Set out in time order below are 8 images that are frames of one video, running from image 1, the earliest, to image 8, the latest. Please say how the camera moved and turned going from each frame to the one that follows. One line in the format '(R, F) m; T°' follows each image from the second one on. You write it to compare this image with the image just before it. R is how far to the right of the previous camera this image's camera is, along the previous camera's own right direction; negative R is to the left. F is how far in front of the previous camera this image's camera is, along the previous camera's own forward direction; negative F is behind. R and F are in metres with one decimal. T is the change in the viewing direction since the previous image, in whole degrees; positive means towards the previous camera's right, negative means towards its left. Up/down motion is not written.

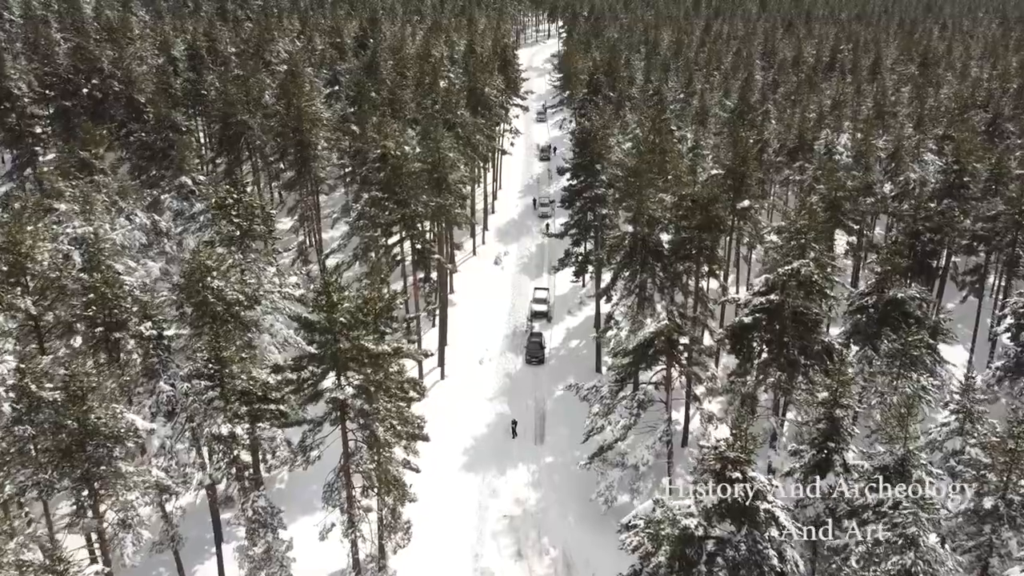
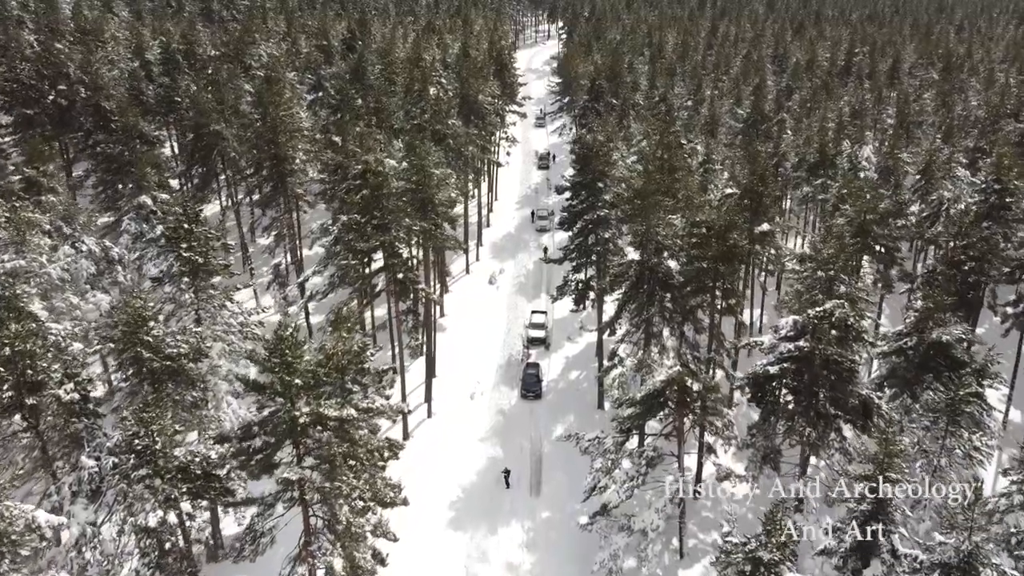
(+0.3, +3.5) m; 0°
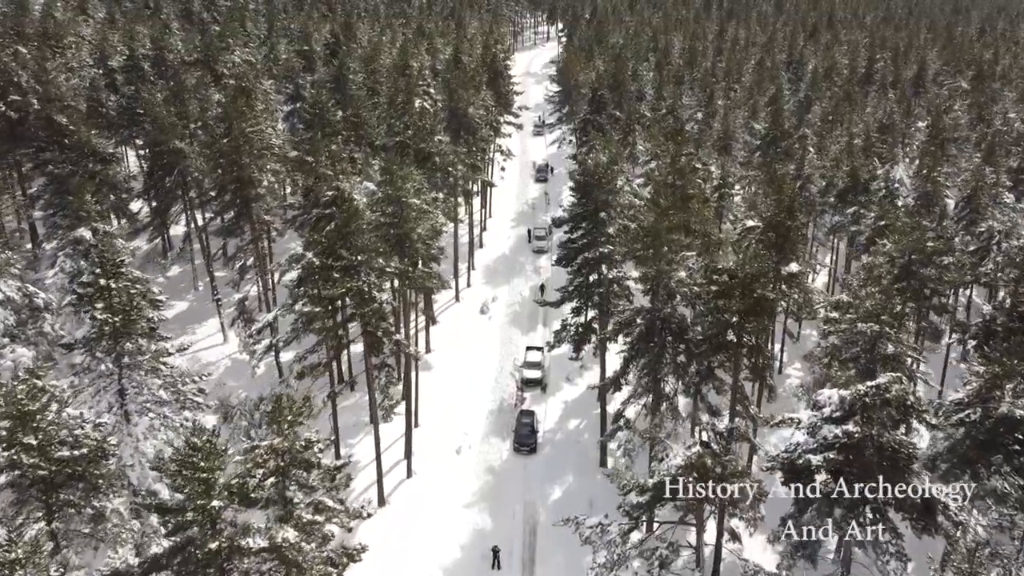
(+0.4, +4.2) m; 0°
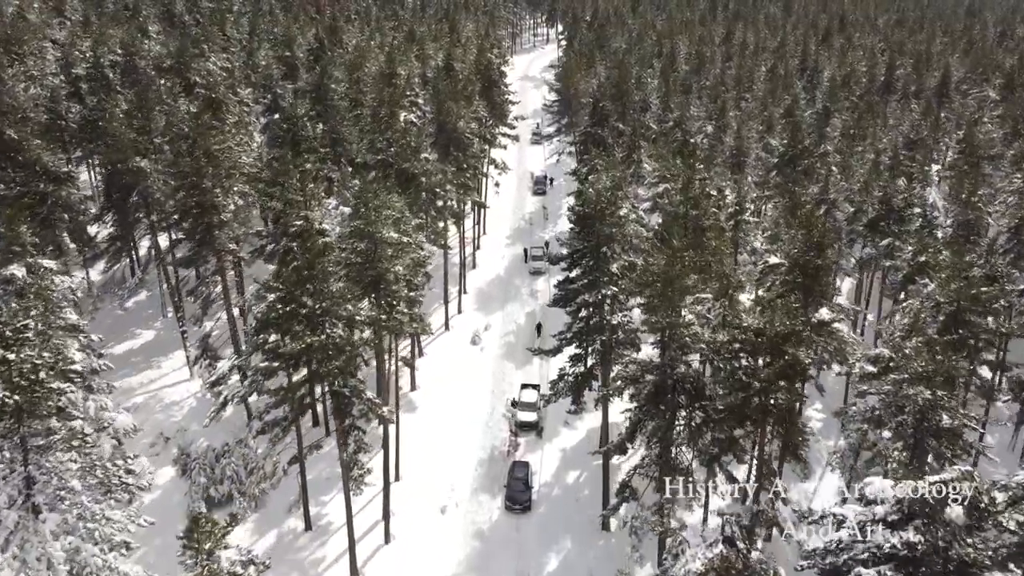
(+0.4, +3.5) m; 0°
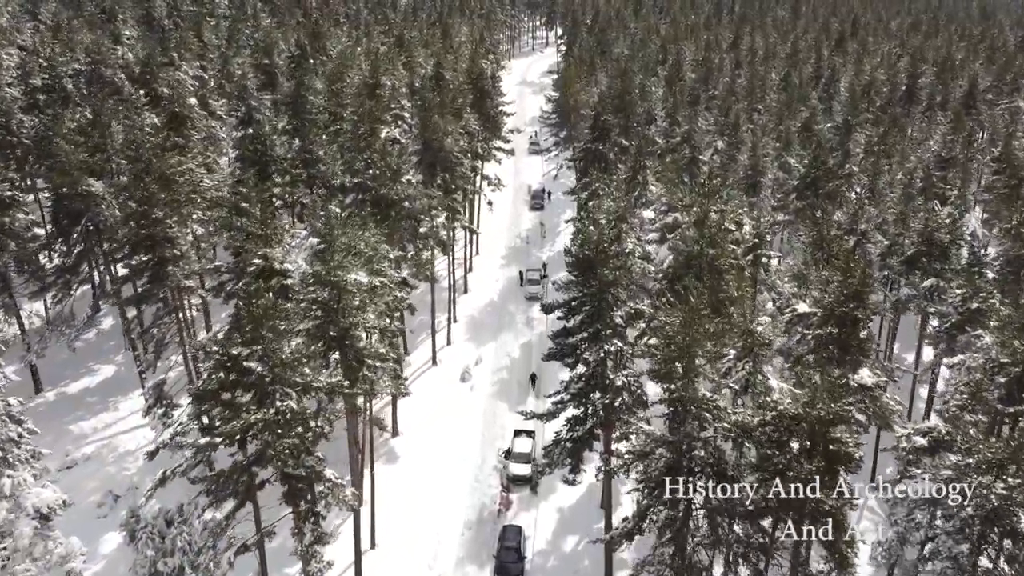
(+0.4, +3.5) m; 0°
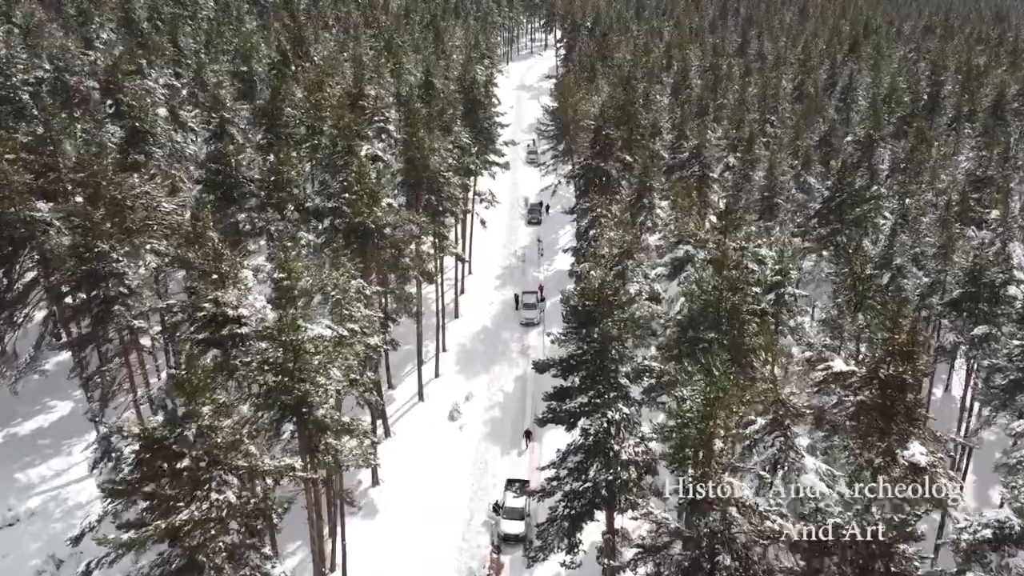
(+0.3, +3.2) m; 0°
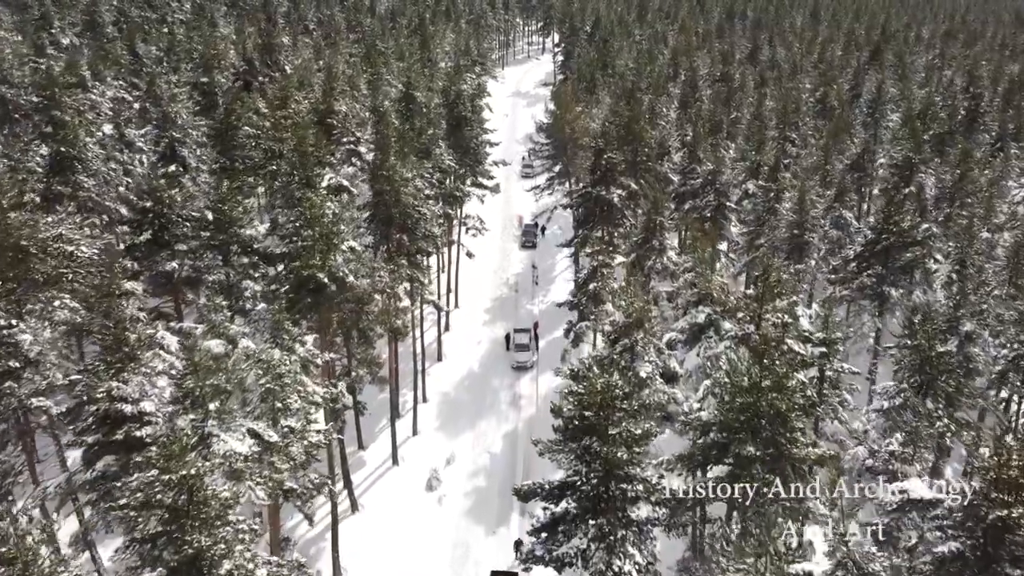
(+0.5, +4.6) m; 0°
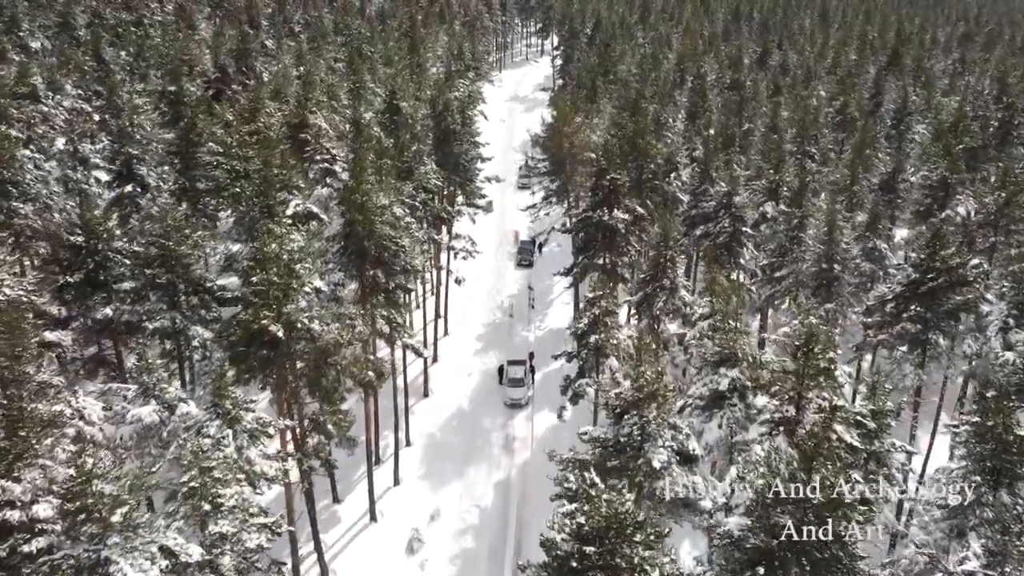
(+0.3, +3.3) m; 0°
